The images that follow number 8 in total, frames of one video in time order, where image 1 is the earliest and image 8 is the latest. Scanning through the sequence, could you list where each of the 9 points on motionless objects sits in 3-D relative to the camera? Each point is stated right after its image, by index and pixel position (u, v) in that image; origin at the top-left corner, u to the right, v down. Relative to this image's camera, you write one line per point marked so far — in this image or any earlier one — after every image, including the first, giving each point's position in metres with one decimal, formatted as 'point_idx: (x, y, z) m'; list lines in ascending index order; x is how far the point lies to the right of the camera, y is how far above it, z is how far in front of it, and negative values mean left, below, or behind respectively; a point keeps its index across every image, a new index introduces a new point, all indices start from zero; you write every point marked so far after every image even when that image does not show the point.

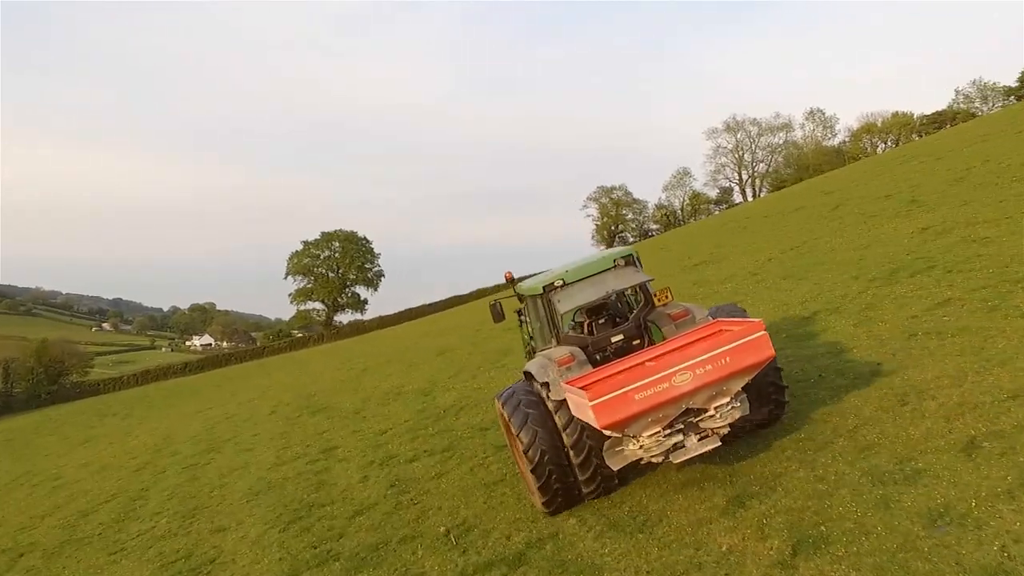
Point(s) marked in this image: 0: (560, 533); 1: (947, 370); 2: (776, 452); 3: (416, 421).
0: (+0.3, -1.6, +5.6) m
1: (+3.1, -0.6, +6.1) m
2: (+1.8, -1.1, +5.7) m
3: (-1.1, -1.7, +10.8) m
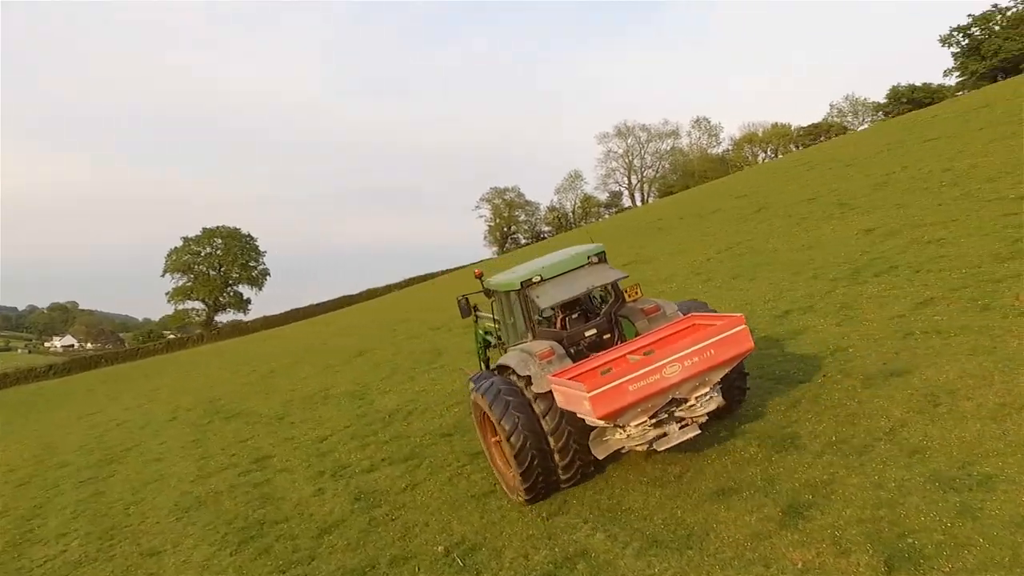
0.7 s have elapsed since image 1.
0: (+0.5, -1.5, +5.0) m
1: (+3.1, -0.5, +5.9) m
2: (+1.9, -1.0, +5.4) m
3: (-1.7, -1.6, +10.0) m
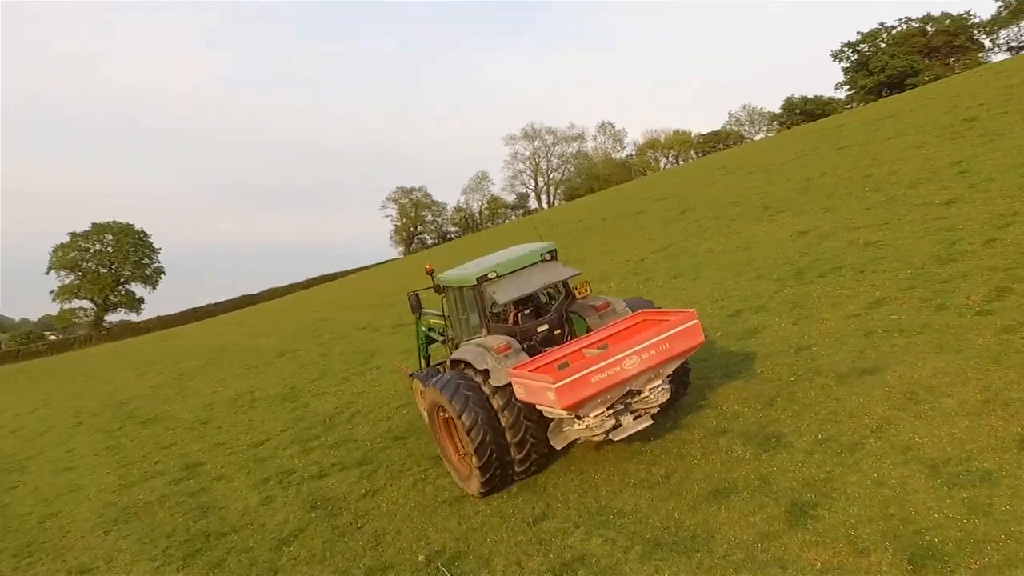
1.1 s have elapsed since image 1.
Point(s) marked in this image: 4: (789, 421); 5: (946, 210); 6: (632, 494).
0: (+0.4, -1.5, +4.8) m
1: (+3.0, -0.5, +6.0) m
2: (+1.8, -1.0, +5.4) m
3: (-2.3, -1.6, +9.5) m
4: (+1.9, -0.9, +5.9) m
5: (+5.4, +1.0, +10.6) m
6: (+0.8, -1.3, +5.5) m
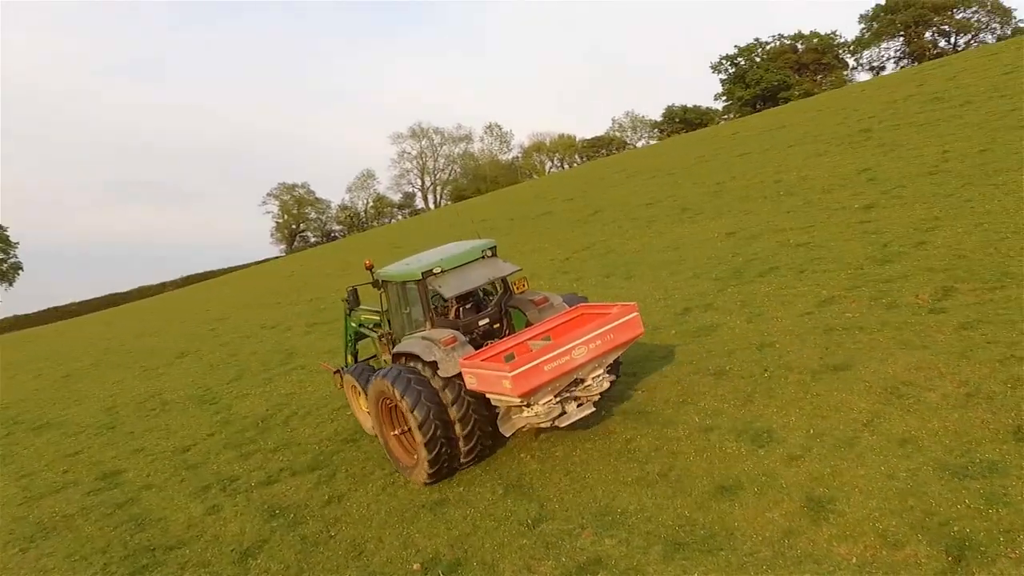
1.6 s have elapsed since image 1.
0: (+0.5, -1.5, +4.7) m
1: (+2.9, -0.5, +6.2) m
2: (+1.8, -1.0, +5.4) m
3: (-2.8, -1.5, +8.9) m
4: (+1.8, -0.9, +5.9) m
5: (+4.6, +1.0, +11.1) m
6: (+0.8, -1.3, +5.4) m
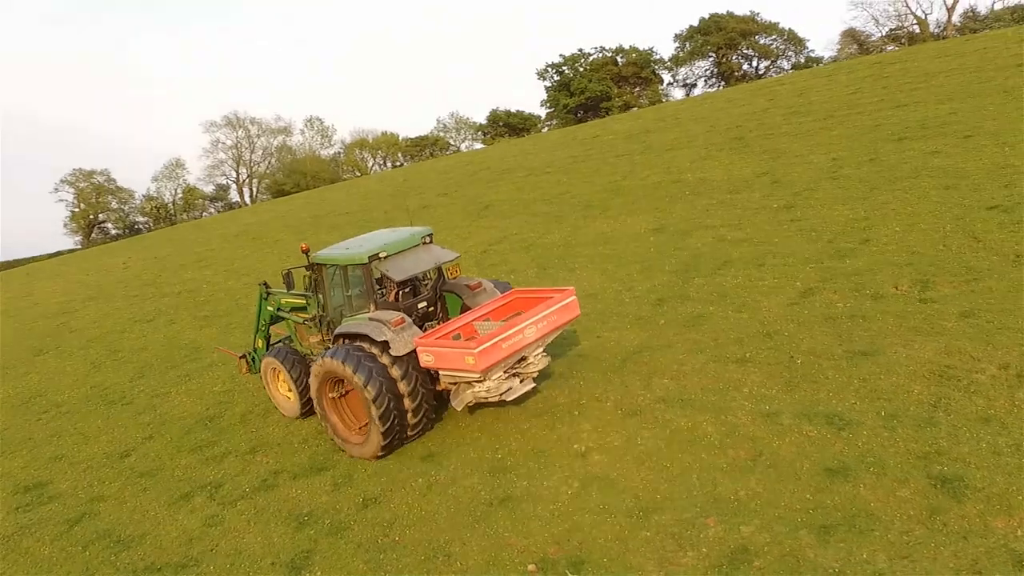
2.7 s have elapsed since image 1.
0: (+1.2, -1.3, +4.5) m
1: (+3.2, -0.4, +6.6) m
2: (+2.3, -0.9, +5.5) m
3: (-3.0, -1.4, +7.9) m
4: (+2.2, -0.8, +6.0) m
5: (+3.8, +1.0, +11.7) m
6: (+1.3, -1.2, +5.2) m
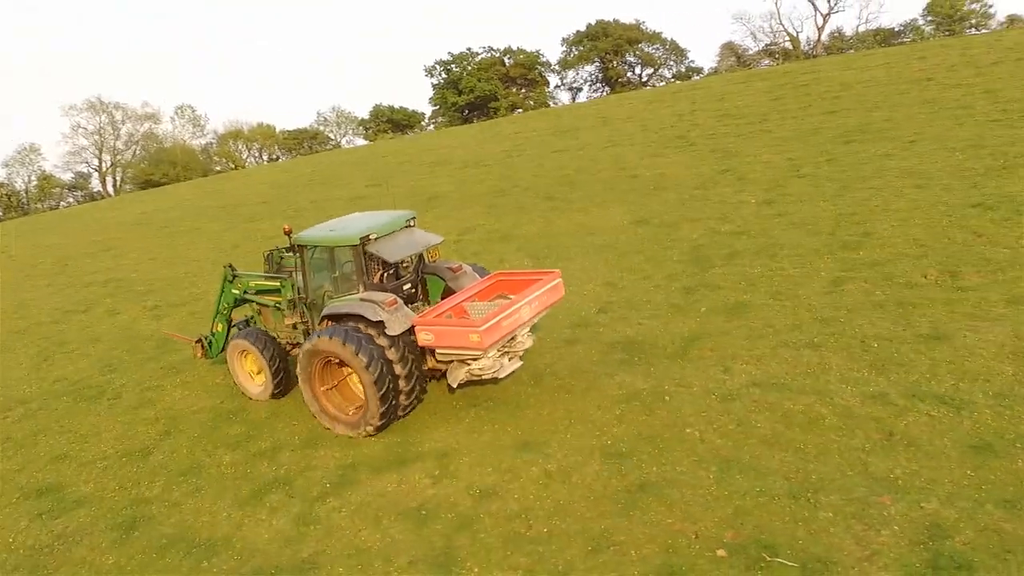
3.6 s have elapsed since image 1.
0: (+2.2, -1.2, +4.5) m
1: (+3.9, -0.3, +6.8) m
2: (+3.2, -0.8, +5.6) m
3: (-2.5, -1.2, +7.2) m
4: (+3.0, -0.7, +6.1) m
5: (+3.7, +1.1, +12.0) m
6: (+2.2, -1.0, +5.2) m
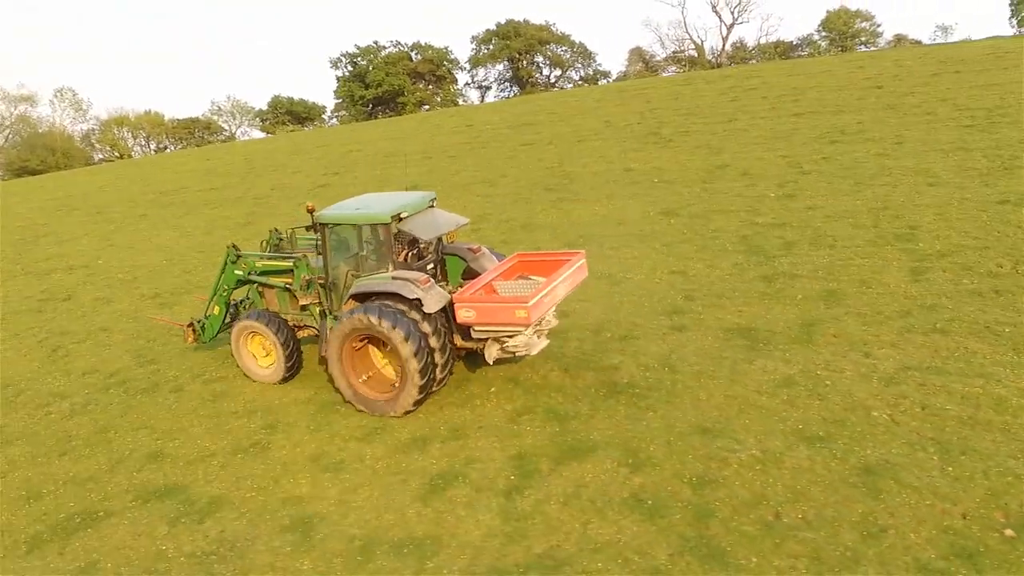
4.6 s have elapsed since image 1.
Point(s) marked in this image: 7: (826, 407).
0: (+3.7, -1.1, +4.6) m
1: (+5.0, -0.2, +7.1) m
2: (+4.4, -0.7, +5.8) m
3: (-1.3, -1.1, +6.5) m
4: (+4.2, -0.6, +6.3) m
5: (+4.0, +1.2, +12.2) m
6: (+3.5, -0.9, +5.3) m
7: (+2.2, -0.8, +6.0) m
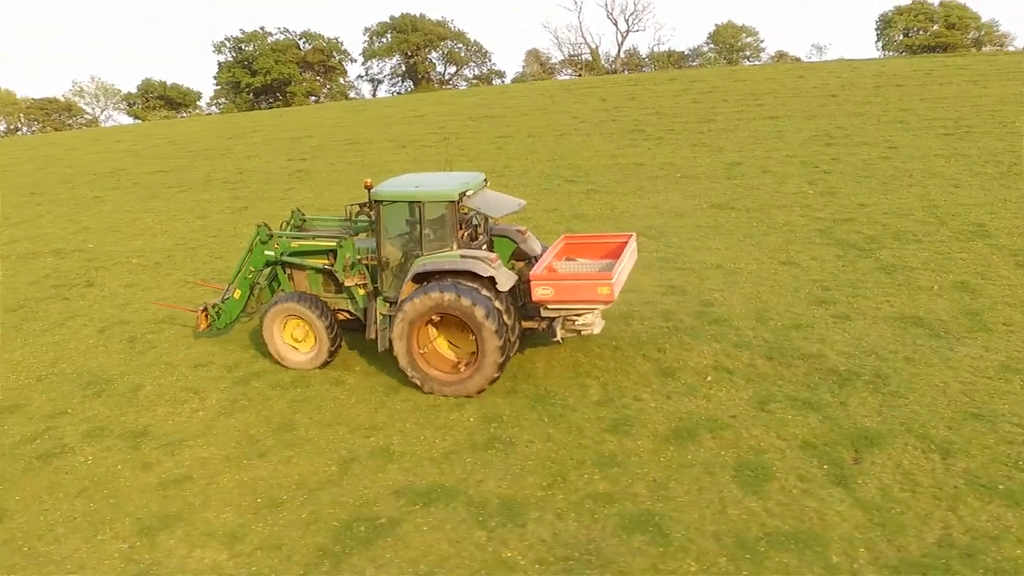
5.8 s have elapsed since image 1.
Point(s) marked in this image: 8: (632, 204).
0: (+5.7, -1.0, +4.9) m
1: (+6.6, -0.2, +7.7) m
2: (+6.2, -0.6, +6.3) m
3: (+0.4, -0.9, +6.1) m
4: (+5.9, -0.5, +6.7) m
5: (+4.8, +1.3, +12.6) m
6: (+5.4, -0.8, +5.6) m
7: (+4.0, -0.7, +6.2) m
8: (+1.7, +1.3, +13.0) m
